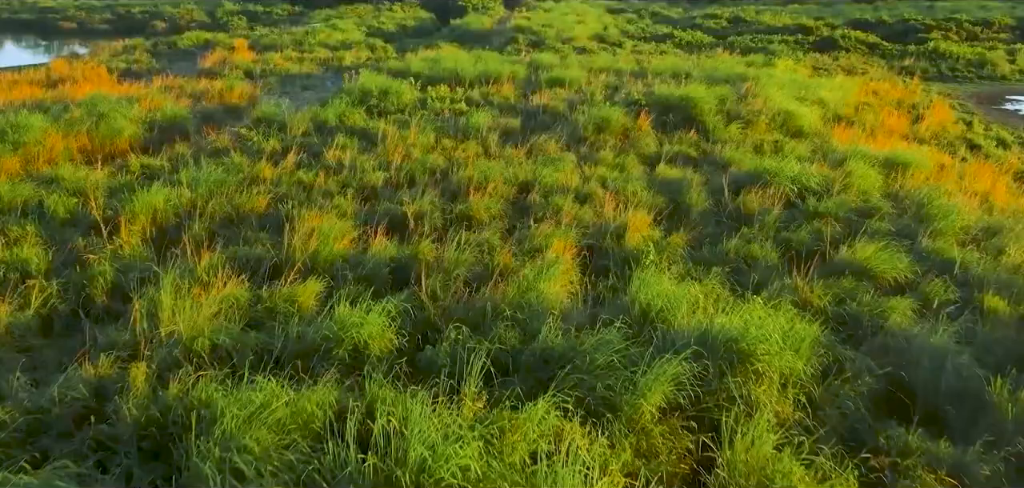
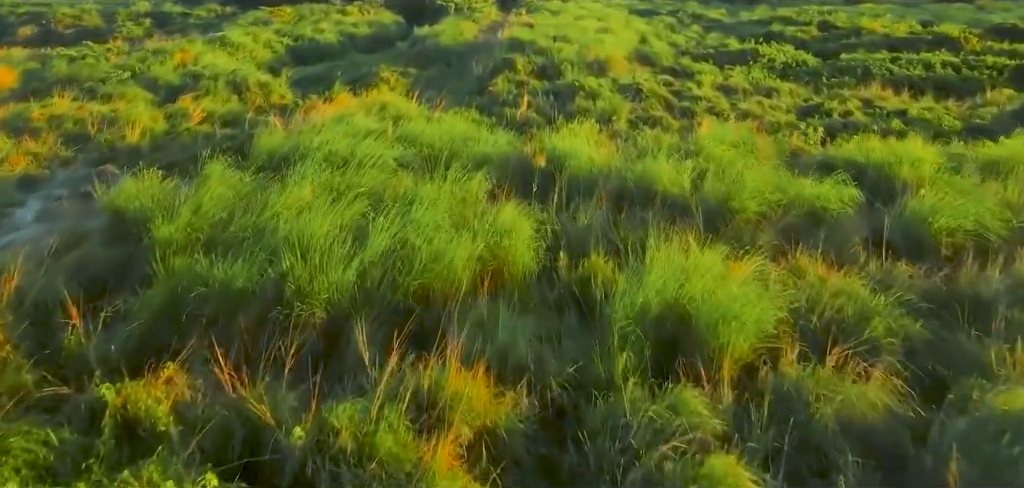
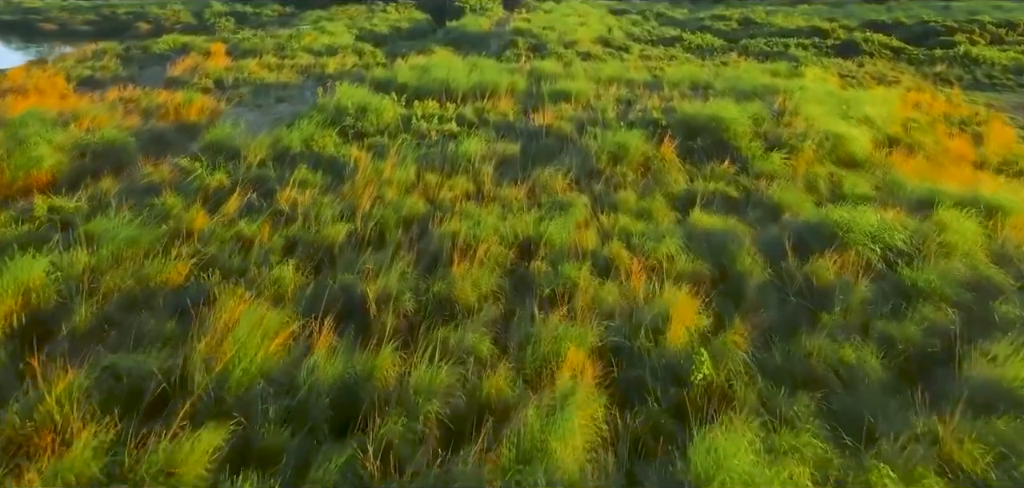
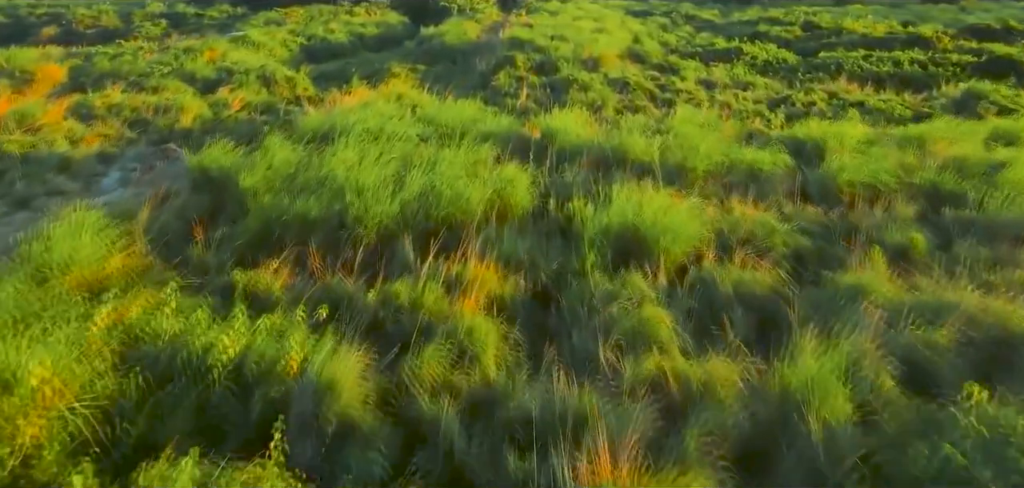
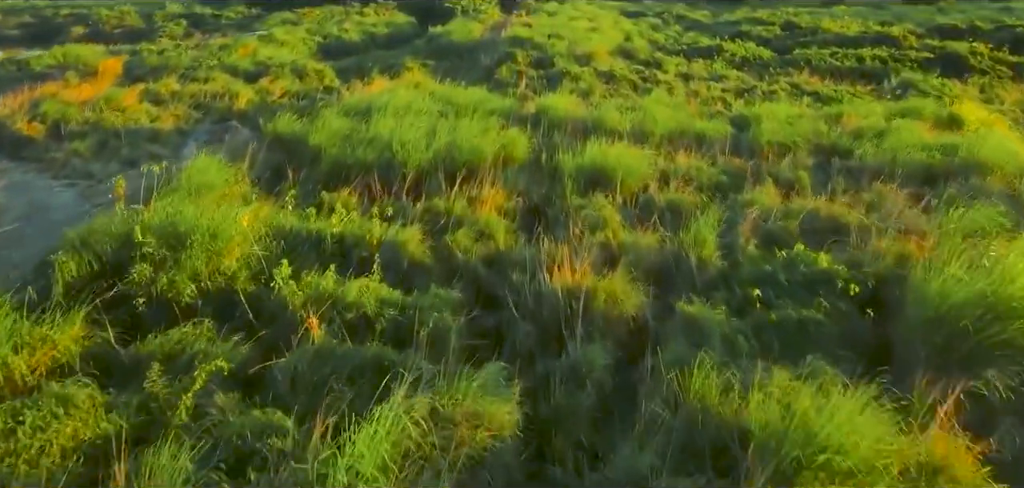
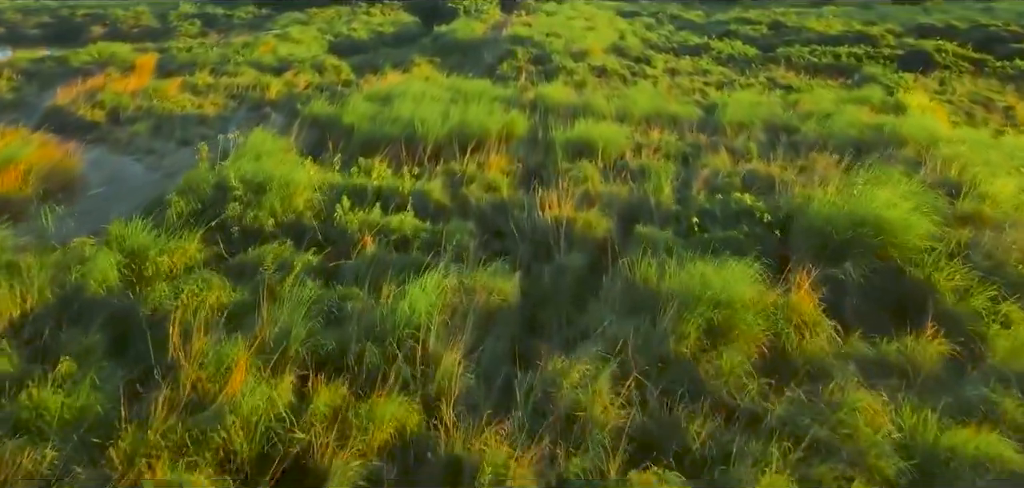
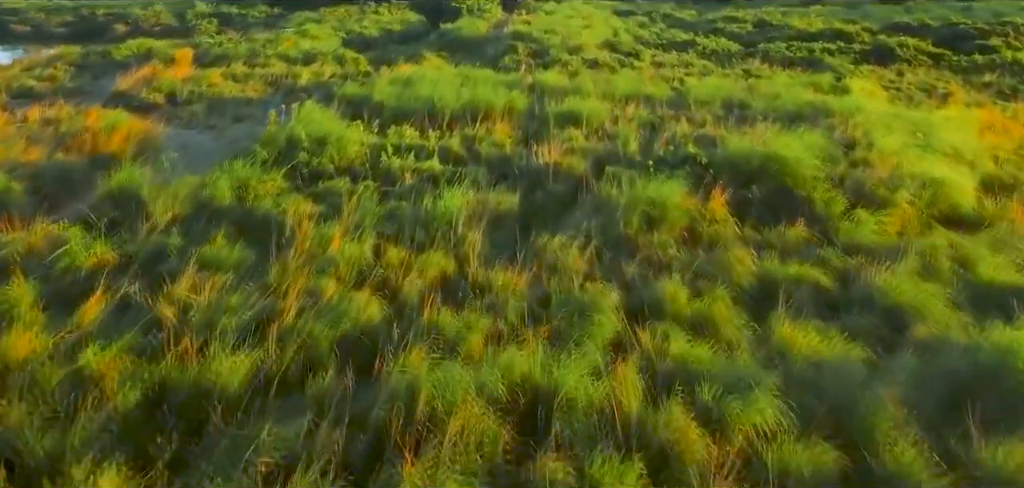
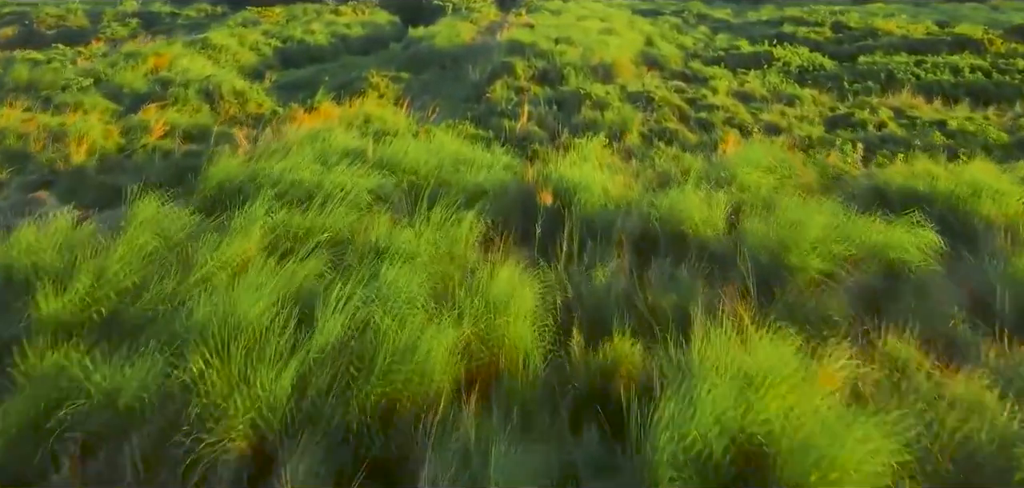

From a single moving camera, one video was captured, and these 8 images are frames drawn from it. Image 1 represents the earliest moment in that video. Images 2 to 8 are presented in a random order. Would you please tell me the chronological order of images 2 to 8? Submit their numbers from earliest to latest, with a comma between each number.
3, 7, 6, 5, 4, 2, 8
